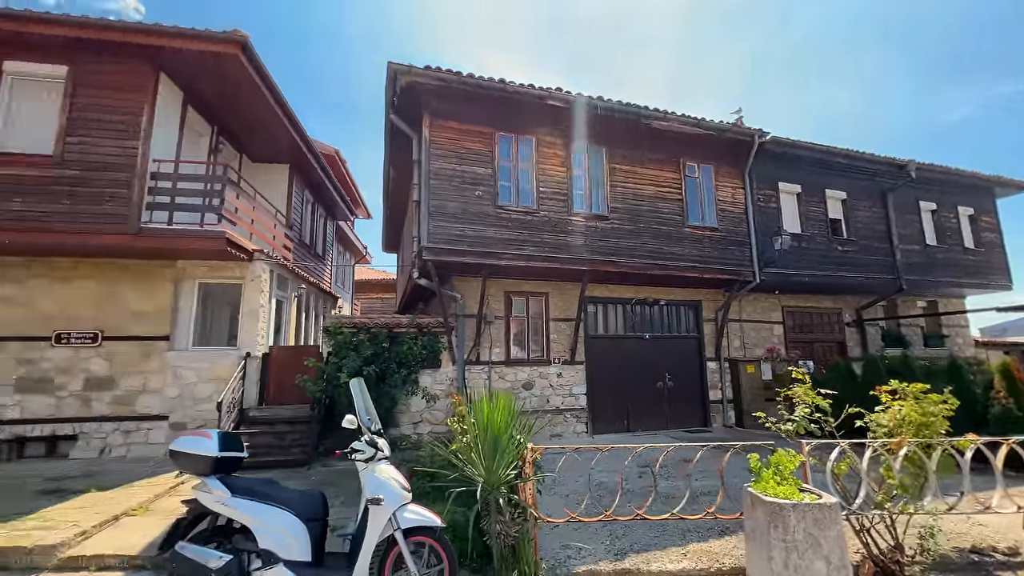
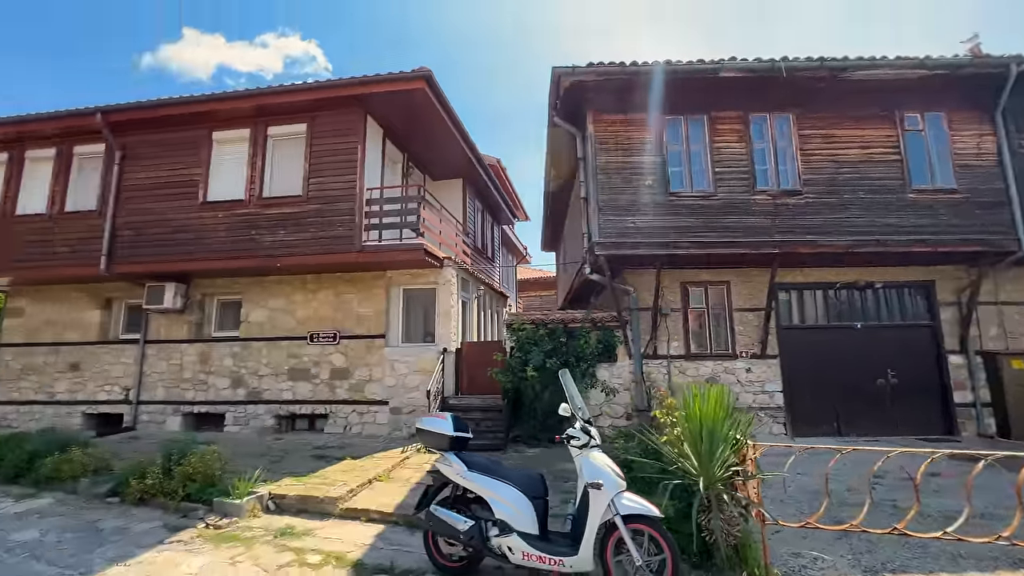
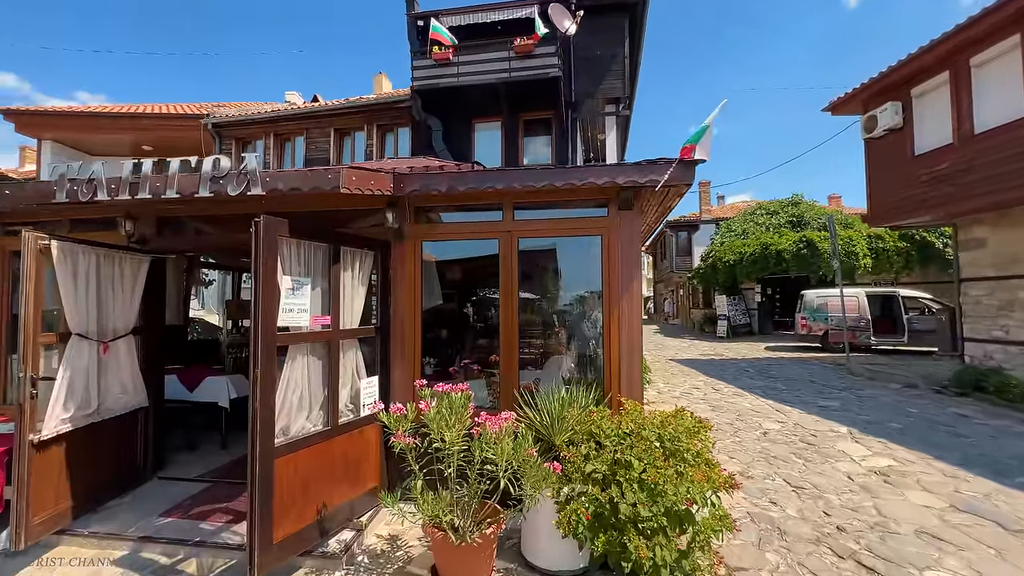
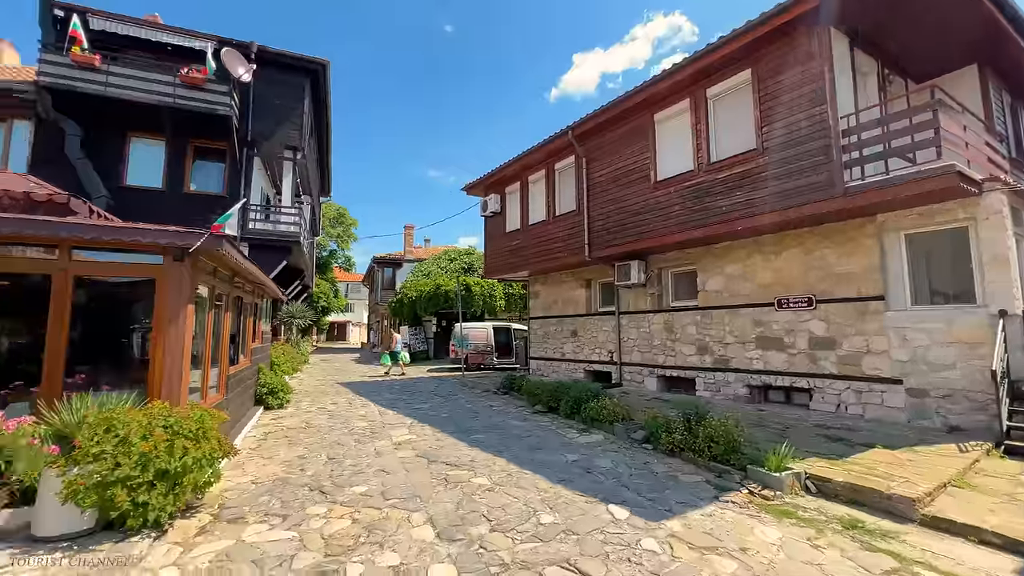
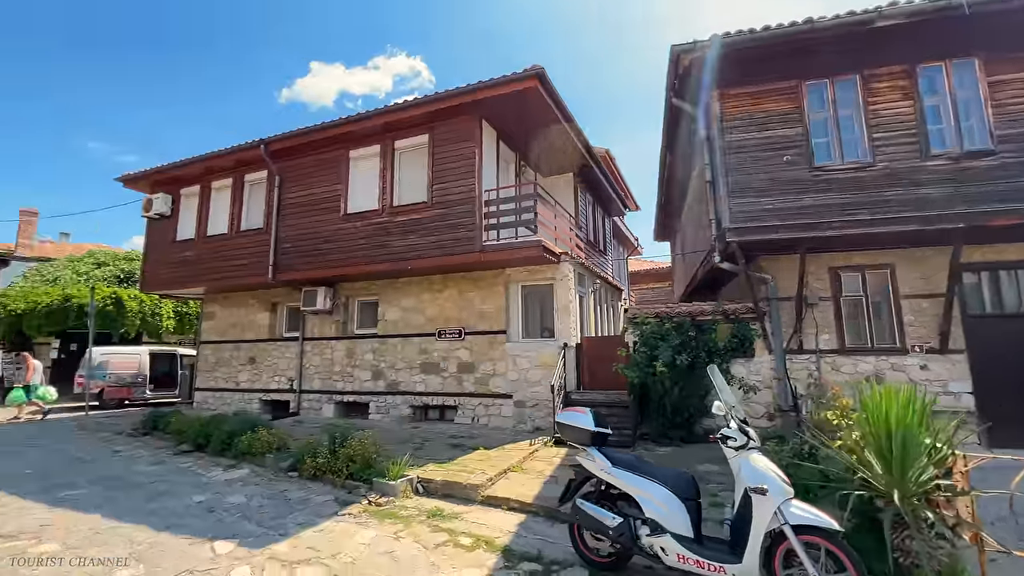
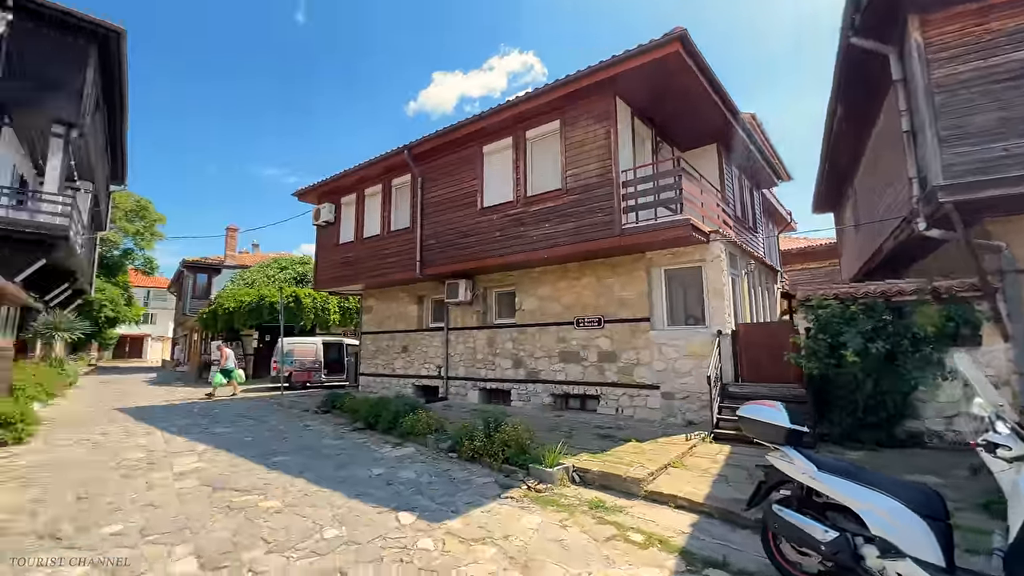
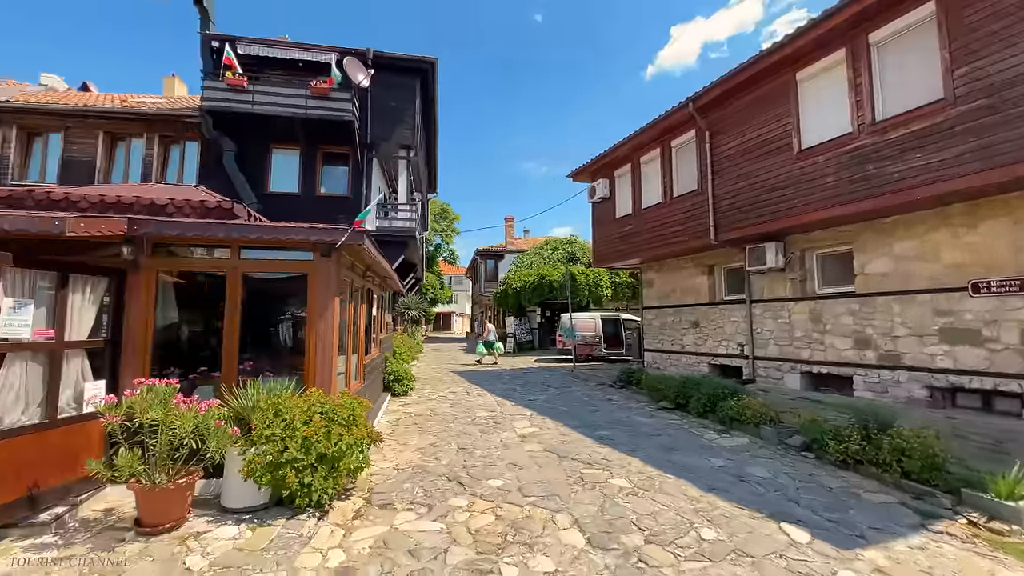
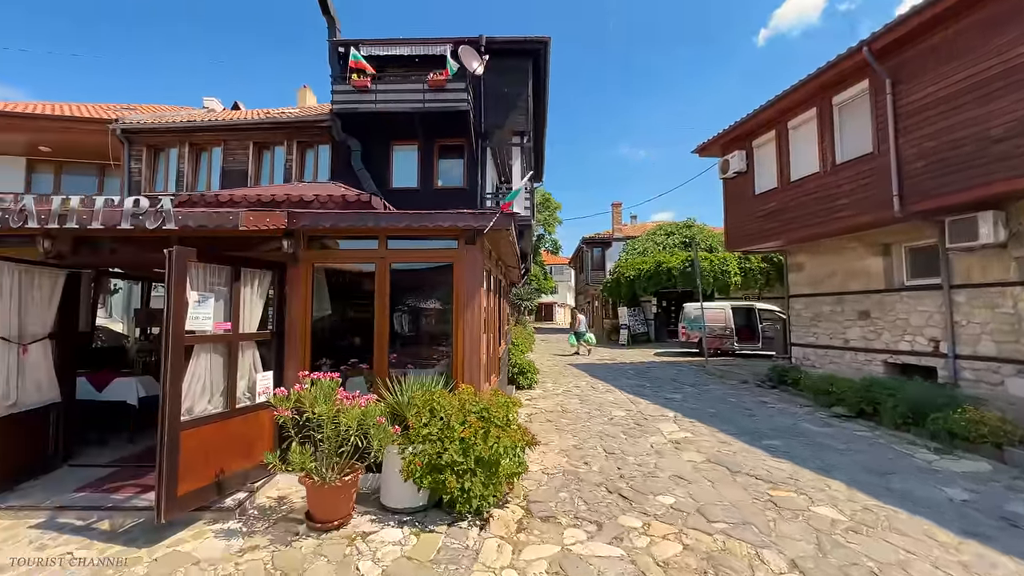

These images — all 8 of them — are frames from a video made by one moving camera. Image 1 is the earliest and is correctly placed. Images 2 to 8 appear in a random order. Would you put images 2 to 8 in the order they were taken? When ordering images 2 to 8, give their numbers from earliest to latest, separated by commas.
2, 5, 6, 4, 7, 8, 3
